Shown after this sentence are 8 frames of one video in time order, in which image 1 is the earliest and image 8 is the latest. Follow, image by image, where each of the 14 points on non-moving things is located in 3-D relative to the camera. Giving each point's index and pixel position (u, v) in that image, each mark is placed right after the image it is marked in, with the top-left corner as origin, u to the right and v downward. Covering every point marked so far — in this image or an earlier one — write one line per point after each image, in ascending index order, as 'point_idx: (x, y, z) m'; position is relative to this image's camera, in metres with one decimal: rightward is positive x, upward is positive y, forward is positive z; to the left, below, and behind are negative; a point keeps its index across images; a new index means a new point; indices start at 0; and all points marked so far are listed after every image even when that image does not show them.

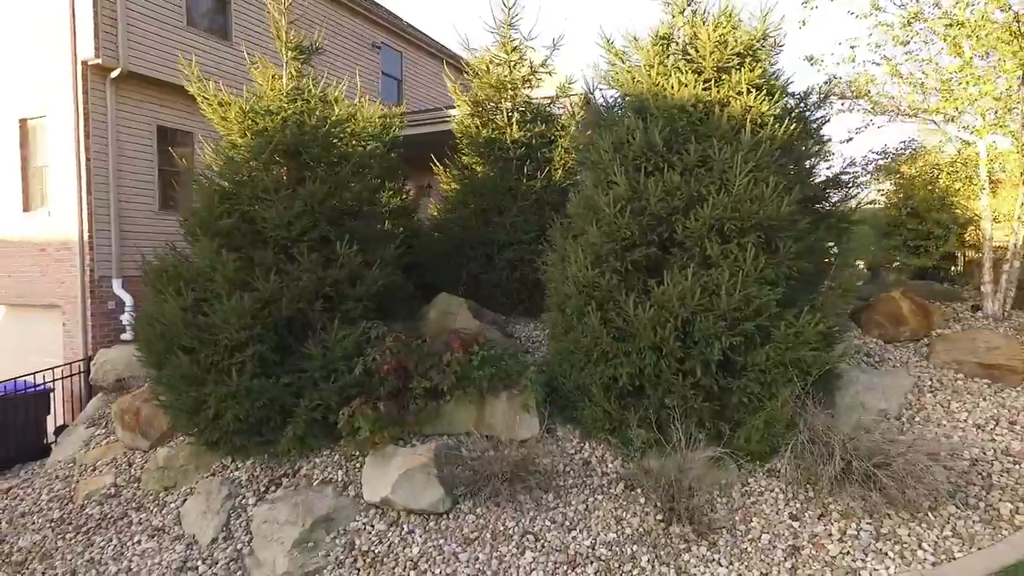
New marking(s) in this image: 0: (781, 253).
0: (+2.0, +0.3, +4.4) m
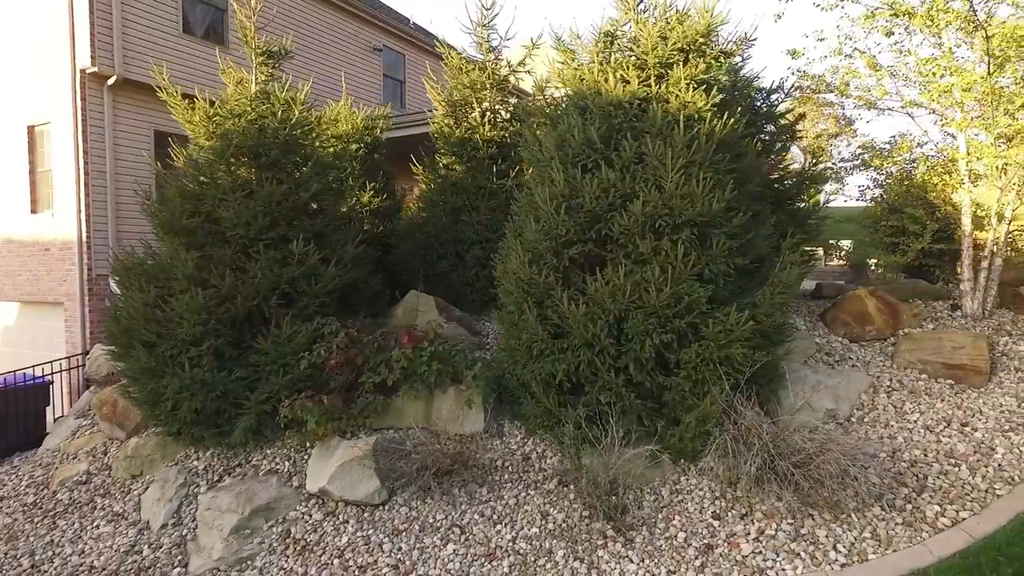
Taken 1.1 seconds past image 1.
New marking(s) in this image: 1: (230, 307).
0: (+1.5, +0.3, +4.4) m
1: (-2.4, -0.2, +5.2) m
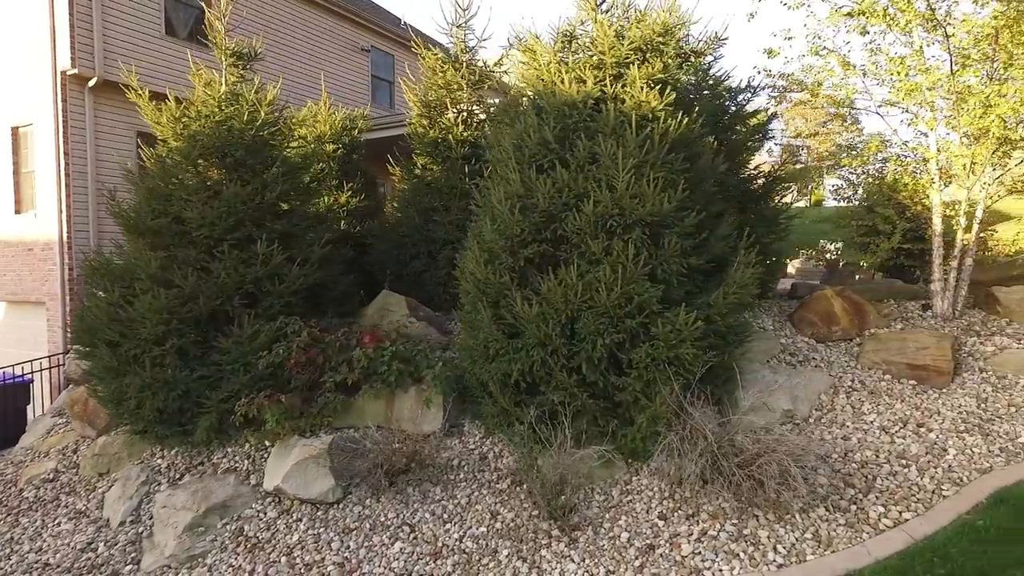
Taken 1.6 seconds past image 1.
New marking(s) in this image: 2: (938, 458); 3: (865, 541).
0: (+1.1, +0.3, +4.4) m
1: (-2.8, -0.2, +5.3) m
2: (+3.0, -1.2, +4.2) m
3: (+2.1, -1.5, +3.6) m
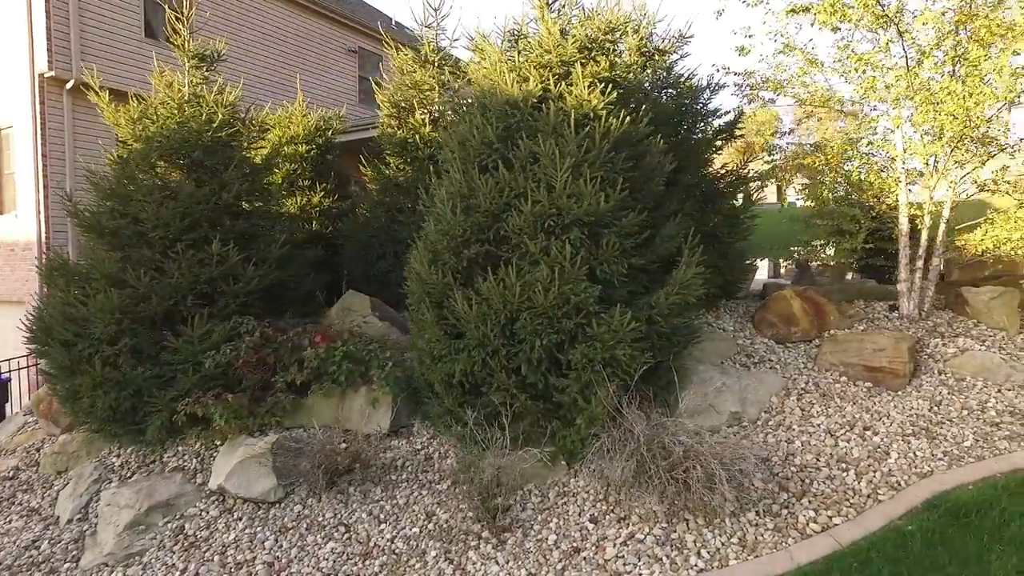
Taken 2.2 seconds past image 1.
0: (+0.7, +0.3, +4.4) m
1: (-3.2, -0.2, +5.3) m
2: (+2.5, -1.2, +4.2) m
3: (+1.6, -1.5, +3.5) m
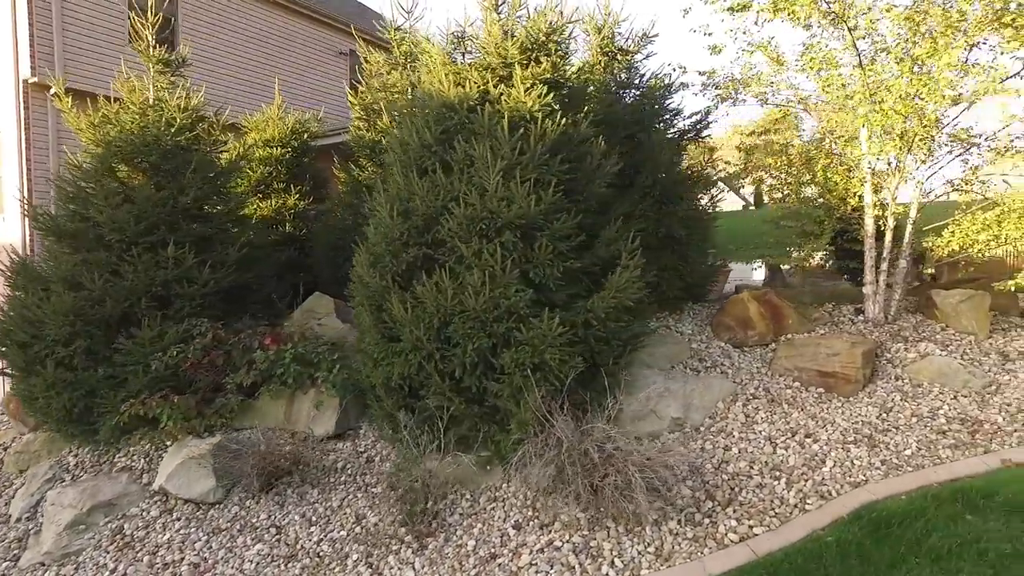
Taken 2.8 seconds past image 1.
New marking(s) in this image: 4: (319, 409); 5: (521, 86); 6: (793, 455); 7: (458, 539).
0: (+0.2, +0.2, +4.3) m
1: (-3.7, -0.2, +5.4) m
2: (+2.0, -1.2, +4.1) m
3: (+1.1, -1.5, +3.4) m
4: (-1.6, -1.0, +5.1) m
5: (+0.1, +1.5, +4.6) m
6: (+2.0, -1.2, +4.2) m
7: (-0.3, -1.6, +3.9) m
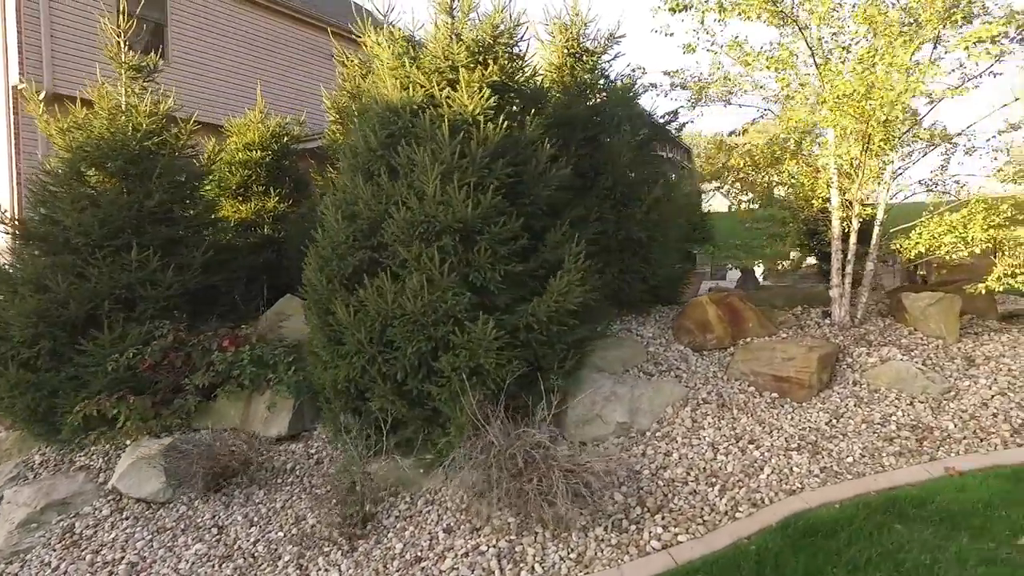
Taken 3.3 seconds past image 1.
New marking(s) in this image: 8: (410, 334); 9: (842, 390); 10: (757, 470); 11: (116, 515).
0: (-0.3, +0.2, +4.3) m
1: (-4.1, -0.2, +5.5) m
2: (+1.6, -1.3, +4.0) m
3: (+0.6, -1.6, +3.4) m
4: (-2.1, -1.0, +5.2) m
5: (-0.3, +1.5, +4.6) m
6: (+1.5, -1.2, +4.2) m
7: (-0.8, -1.6, +3.9) m
8: (-0.7, -0.3, +4.3) m
9: (+2.7, -0.8, +5.0) m
10: (+1.7, -1.2, +4.1) m
11: (-3.0, -1.7, +4.6) m
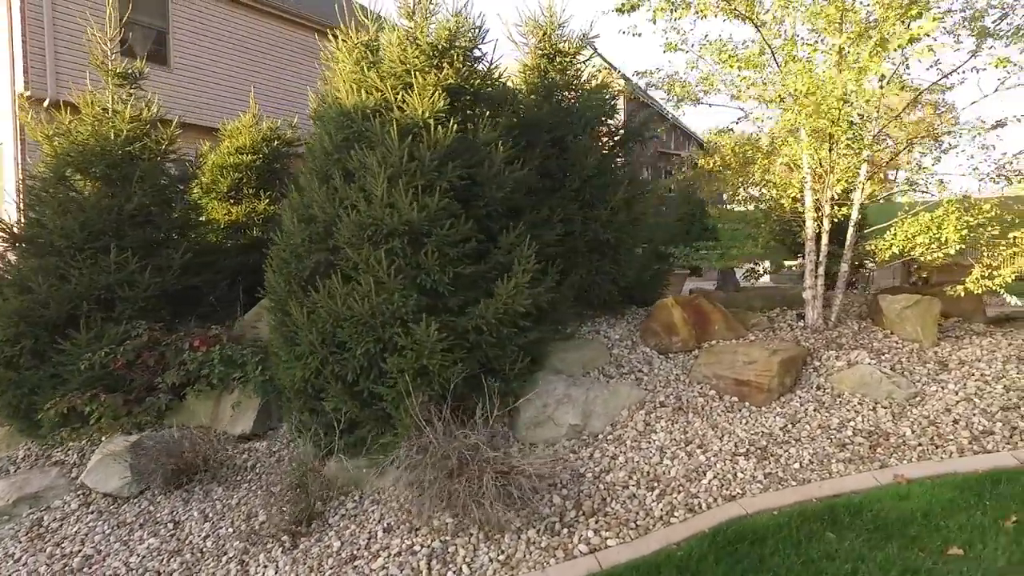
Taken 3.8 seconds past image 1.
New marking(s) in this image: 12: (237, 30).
0: (-0.6, +0.2, +4.4) m
1: (-4.4, -0.2, +5.7) m
2: (+1.2, -1.3, +4.0) m
3: (+0.2, -1.6, +3.4) m
4: (-2.4, -1.1, +5.3) m
5: (-0.7, +1.5, +4.7) m
6: (+1.1, -1.2, +4.1) m
7: (-1.2, -1.7, +4.0) m
8: (-1.1, -0.3, +4.4) m
9: (+2.3, -0.9, +4.9) m
10: (+1.3, -1.2, +4.0) m
11: (-3.4, -1.7, +4.8) m
12: (-4.6, +4.5, +10.9) m
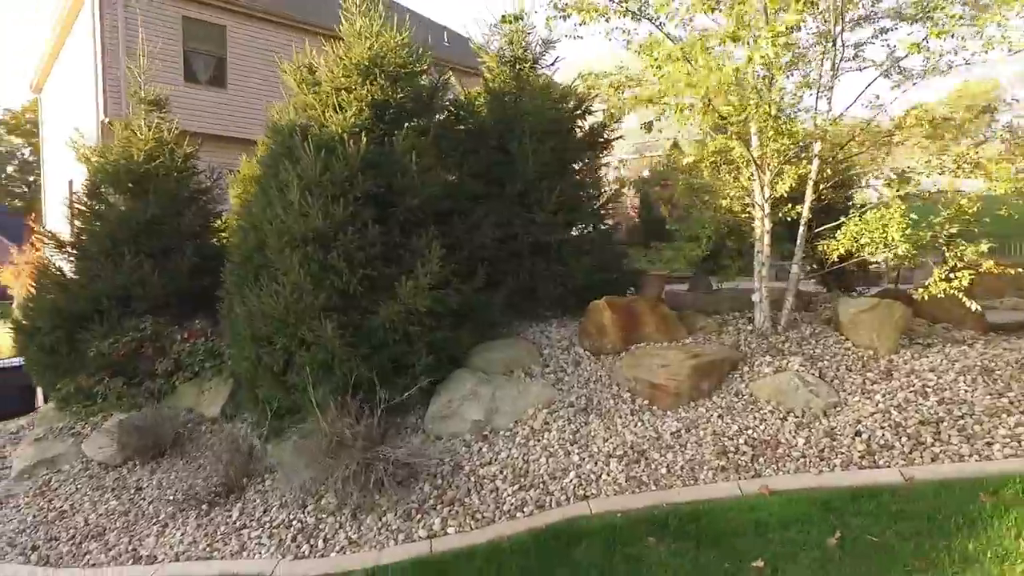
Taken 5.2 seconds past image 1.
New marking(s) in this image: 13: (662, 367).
0: (-1.4, +0.2, +4.8) m
1: (-4.9, -0.2, +6.8) m
2: (+0.3, -1.3, +4.1) m
3: (-0.8, -1.6, +3.7) m
4: (-3.0, -1.1, +6.0) m
5: (-1.4, +1.5, +5.1) m
6: (+0.3, -1.2, +4.2) m
7: (-2.0, -1.7, +4.5) m
8: (-1.9, -0.3, +4.9) m
9: (+1.6, -0.9, +4.7) m
10: (+0.4, -1.3, +4.1) m
11: (-4.0, -1.7, +5.7) m
12: (-4.2, +4.6, +11.9) m
13: (+1.2, -0.6, +4.9) m
